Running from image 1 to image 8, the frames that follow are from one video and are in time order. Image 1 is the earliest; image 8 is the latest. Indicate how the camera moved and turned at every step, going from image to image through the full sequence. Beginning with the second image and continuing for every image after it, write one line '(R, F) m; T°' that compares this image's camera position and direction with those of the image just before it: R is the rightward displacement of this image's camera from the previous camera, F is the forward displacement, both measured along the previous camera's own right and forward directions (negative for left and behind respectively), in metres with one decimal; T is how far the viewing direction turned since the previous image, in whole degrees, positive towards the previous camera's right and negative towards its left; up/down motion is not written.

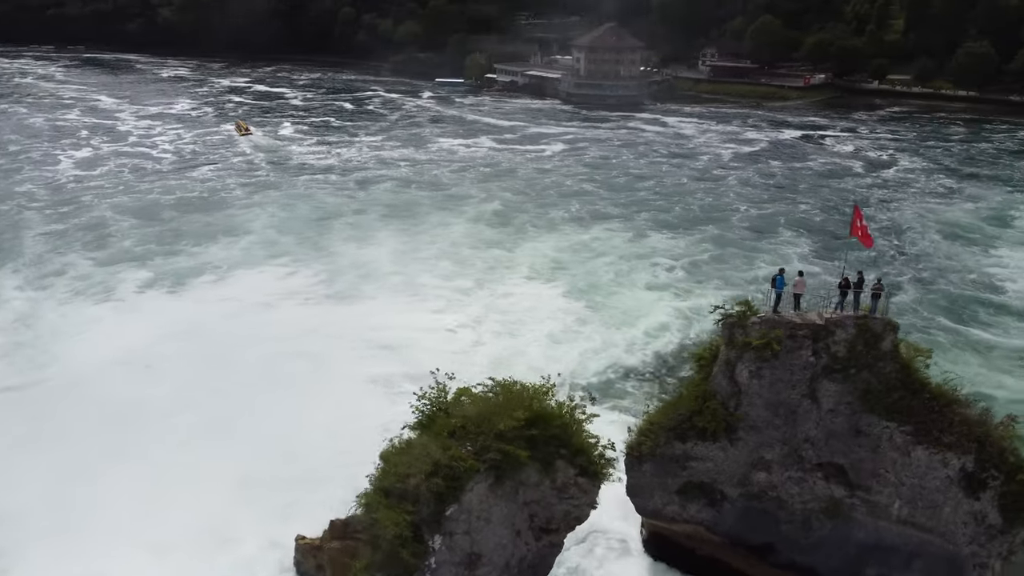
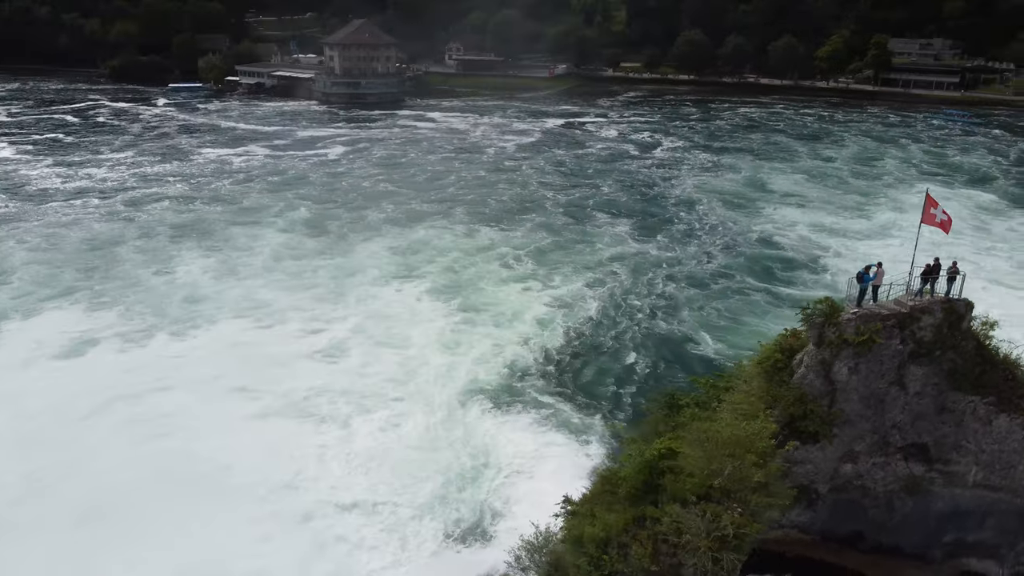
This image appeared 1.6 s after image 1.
(-2.8, +1.3) m; +18°
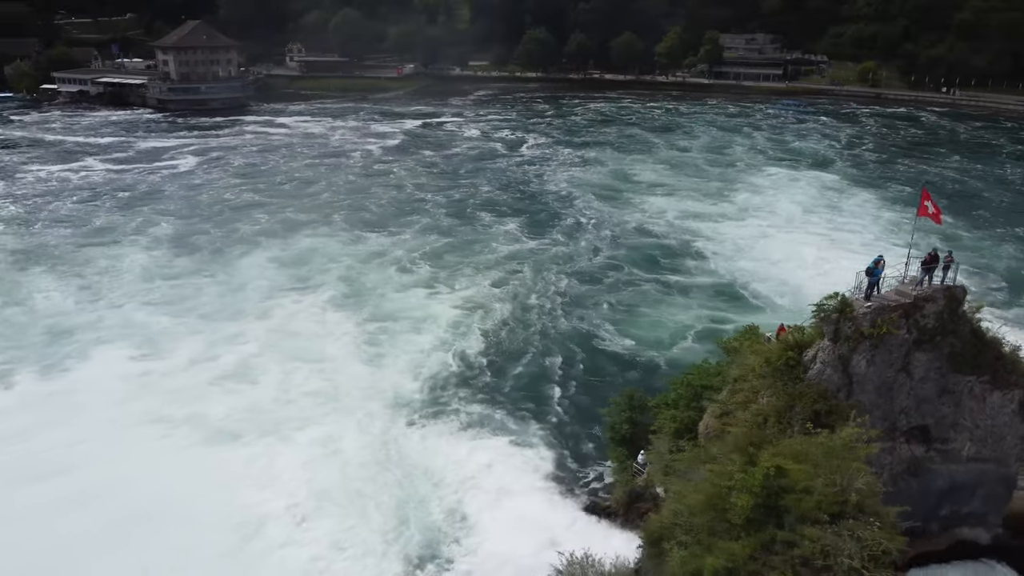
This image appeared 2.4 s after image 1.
(-1.5, +0.6) m; +11°
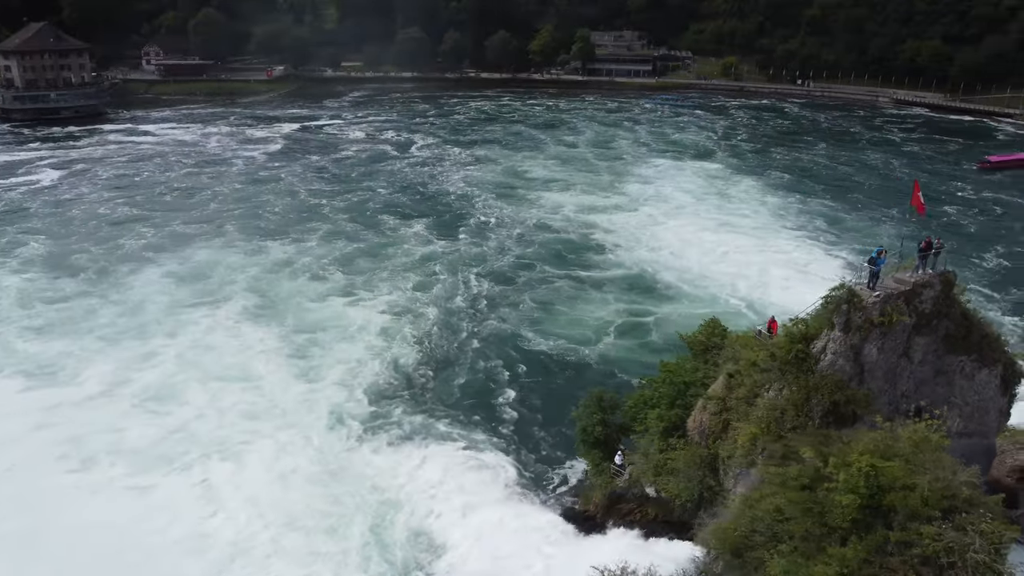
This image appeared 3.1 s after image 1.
(-1.3, +0.4) m; +9°
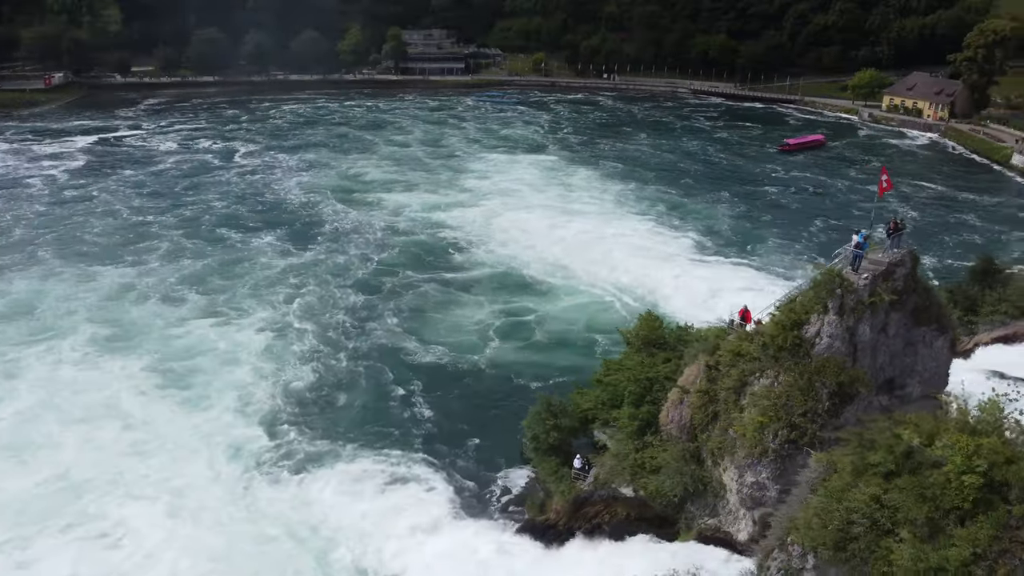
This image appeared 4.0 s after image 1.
(-1.7, +0.7) m; +13°
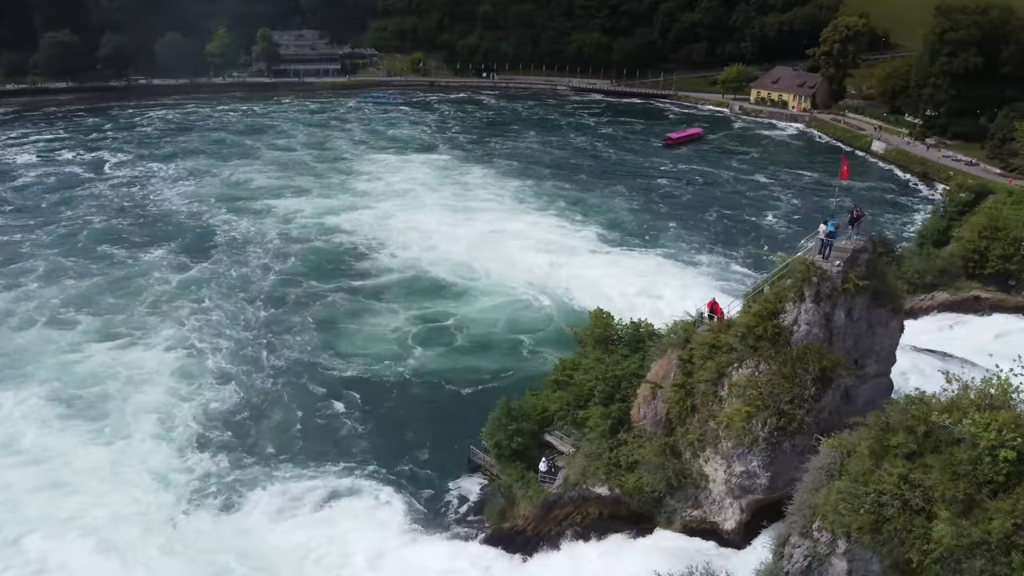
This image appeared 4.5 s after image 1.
(-1.0, +0.3) m; +9°
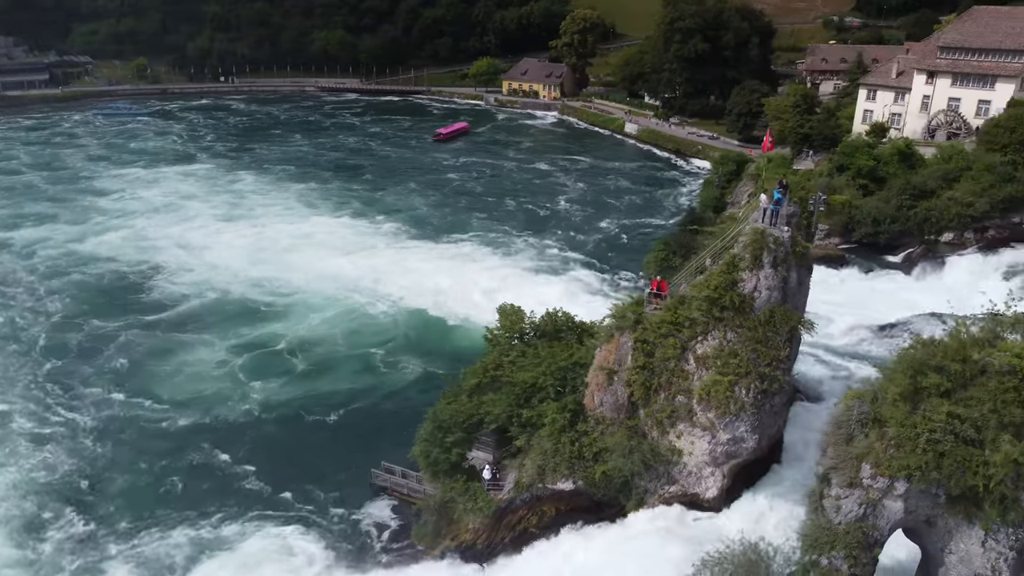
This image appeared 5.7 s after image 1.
(-2.2, +0.8) m; +18°
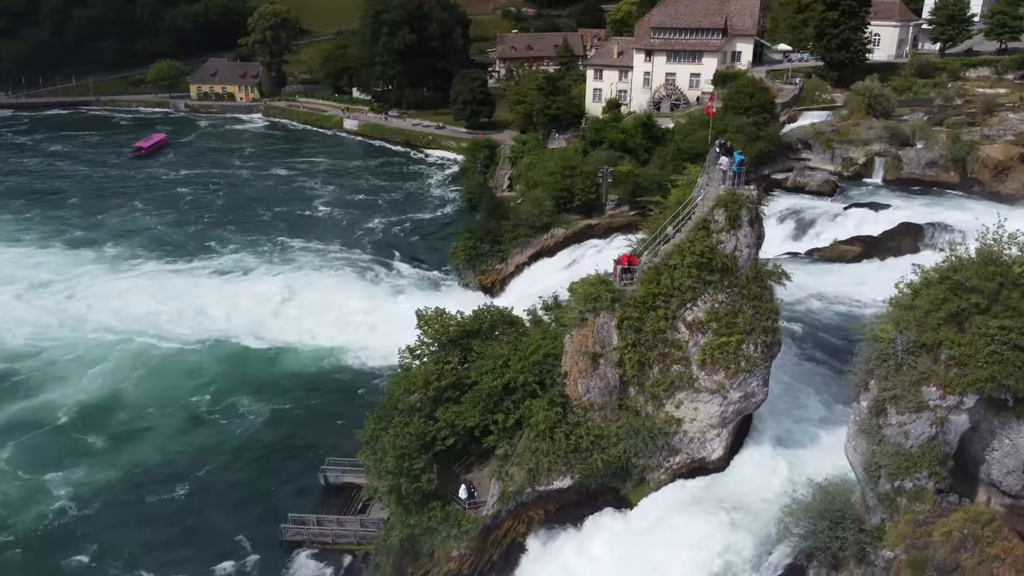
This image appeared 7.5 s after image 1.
(-3.0, +1.3) m; +22°
